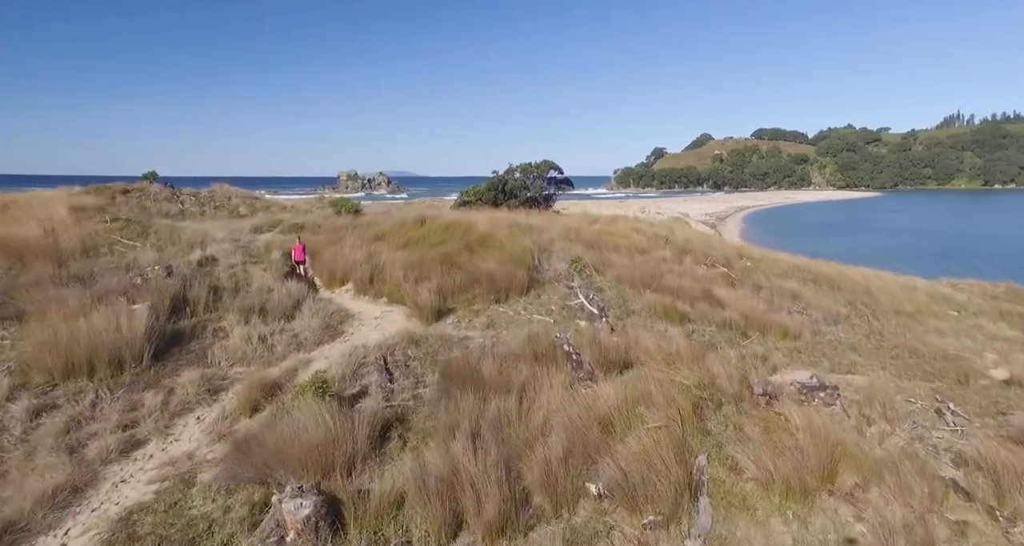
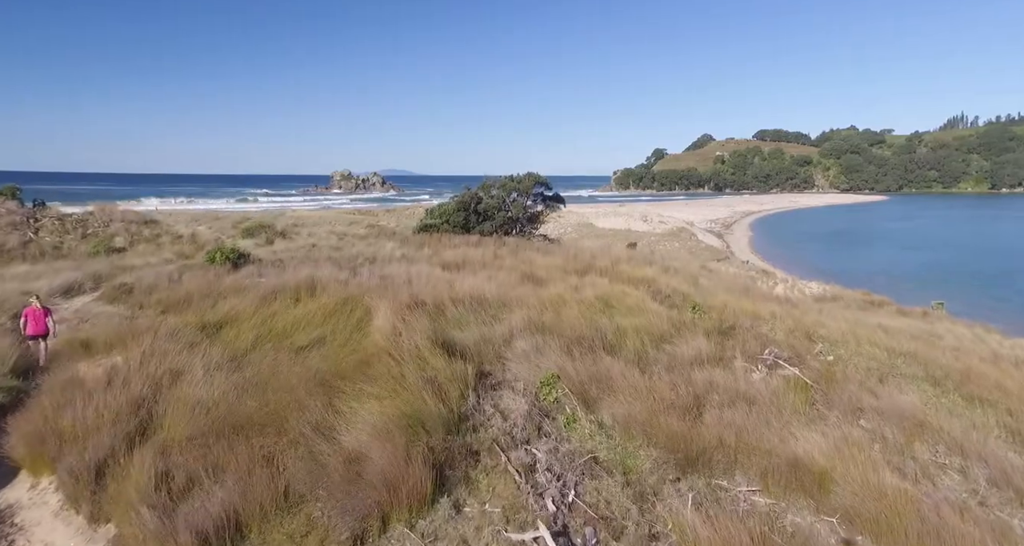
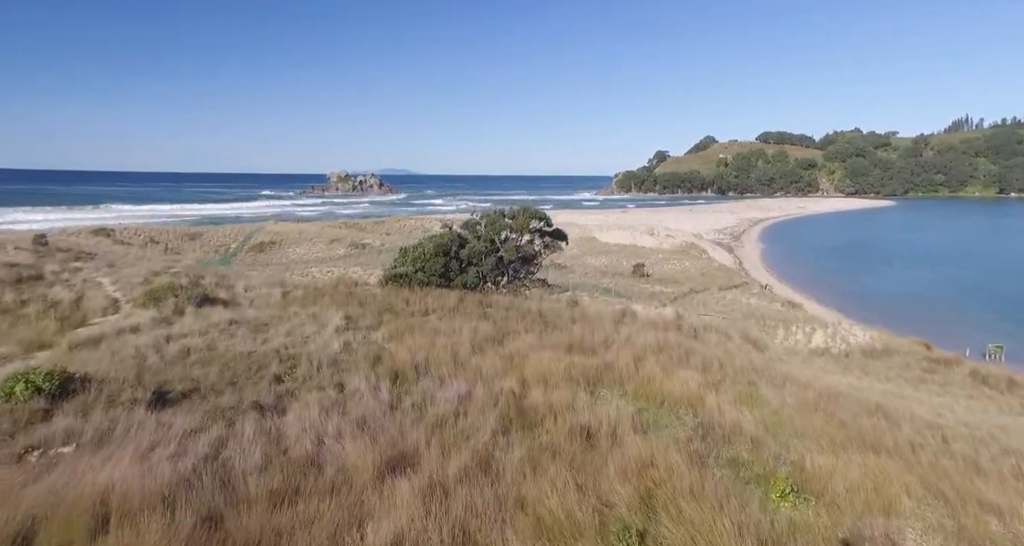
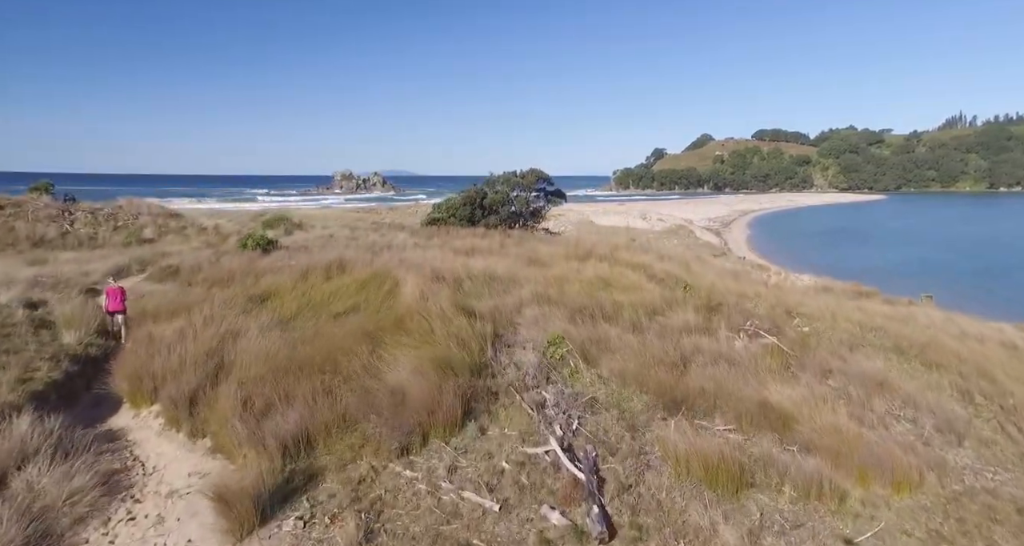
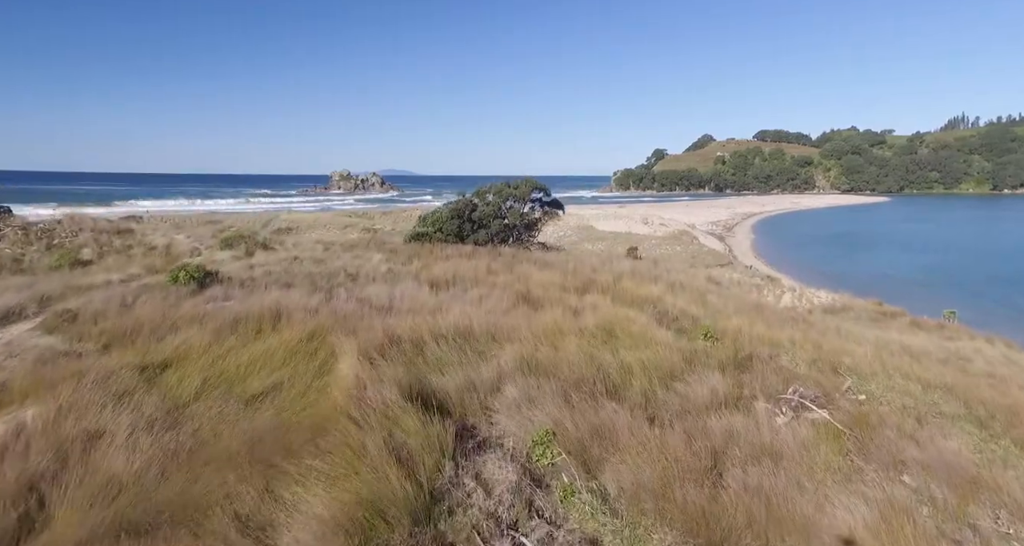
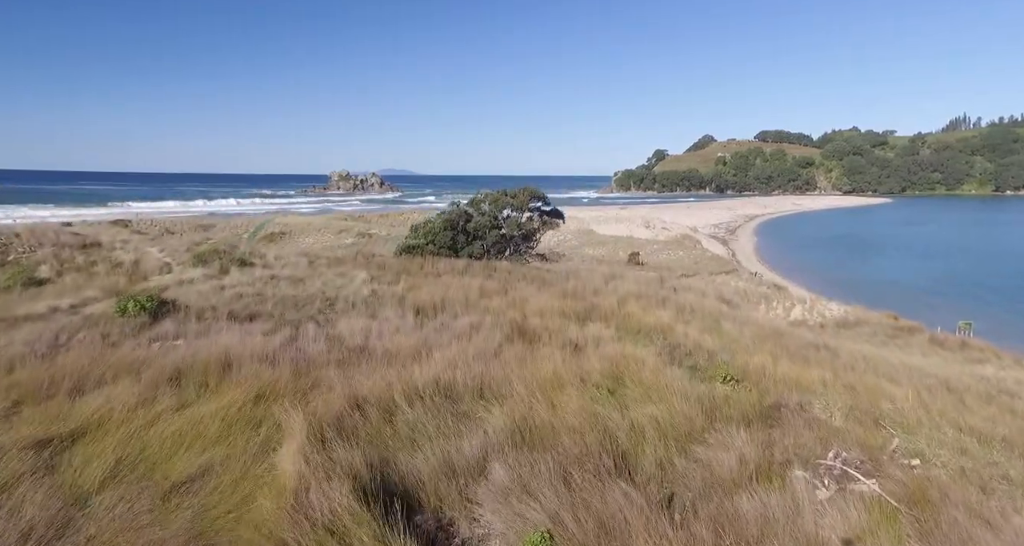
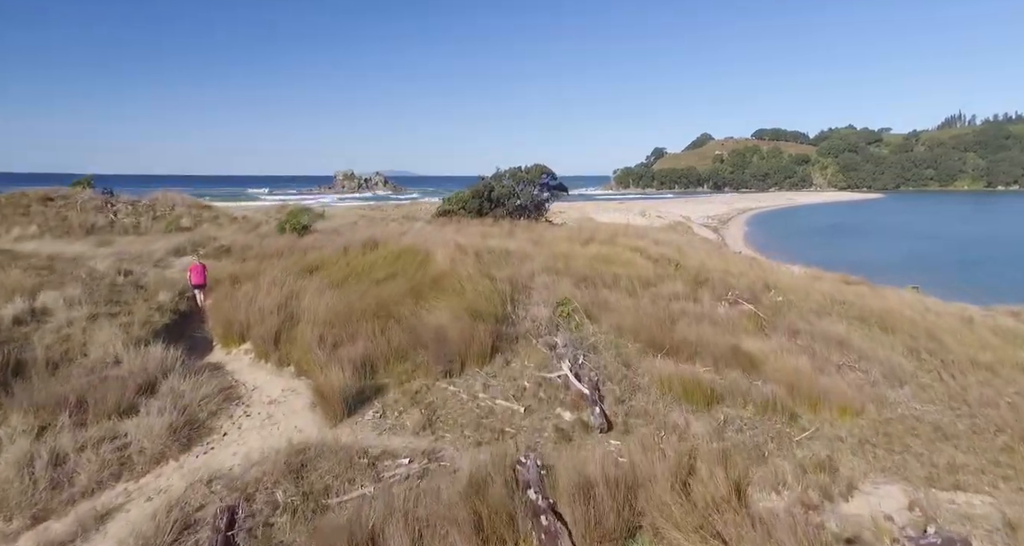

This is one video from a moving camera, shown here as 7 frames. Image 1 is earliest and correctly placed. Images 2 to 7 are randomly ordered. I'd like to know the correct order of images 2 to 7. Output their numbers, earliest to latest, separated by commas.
7, 4, 2, 5, 6, 3
